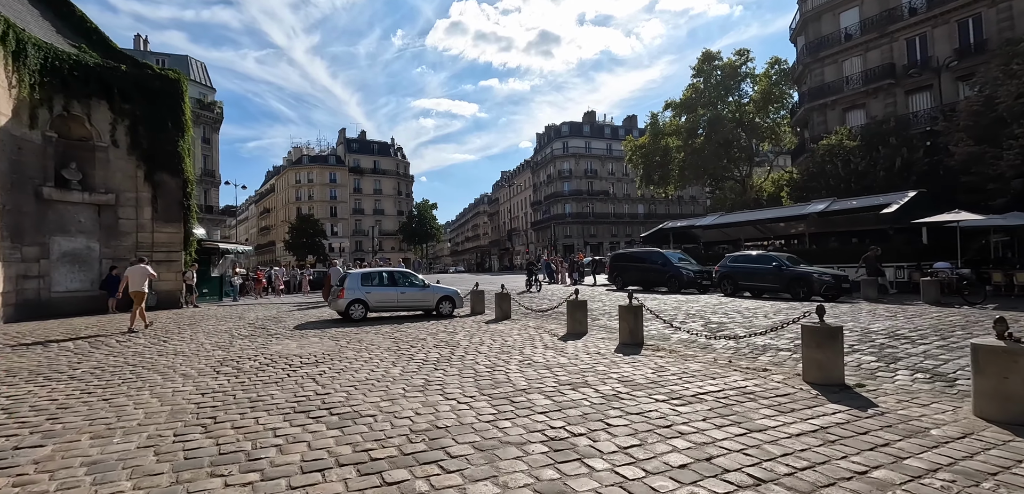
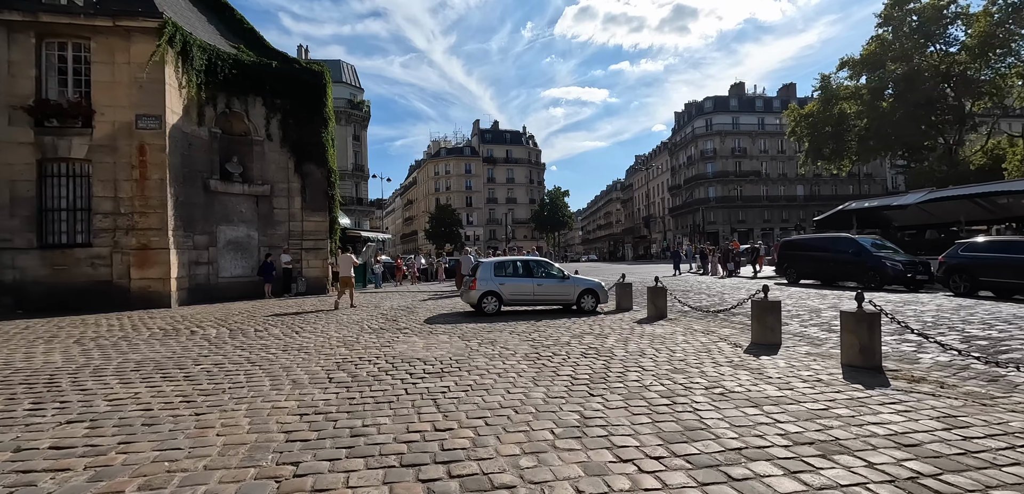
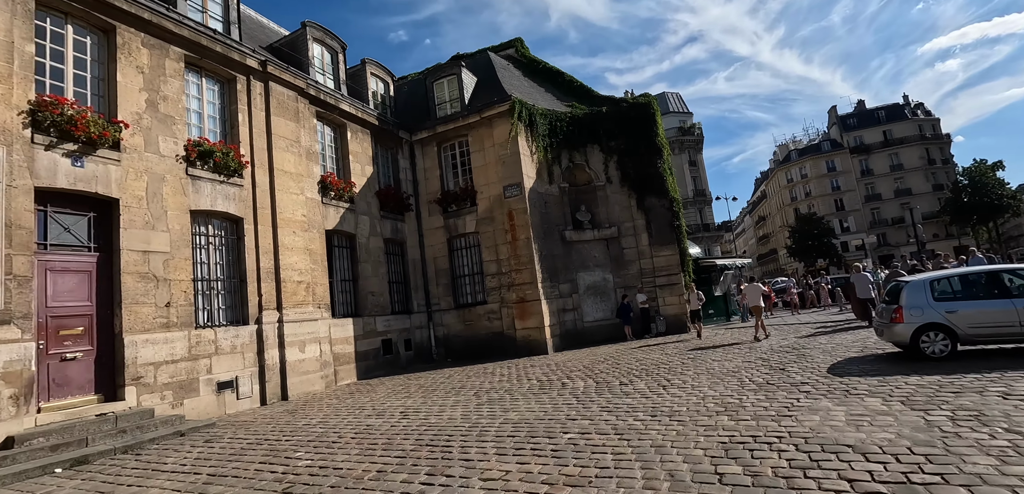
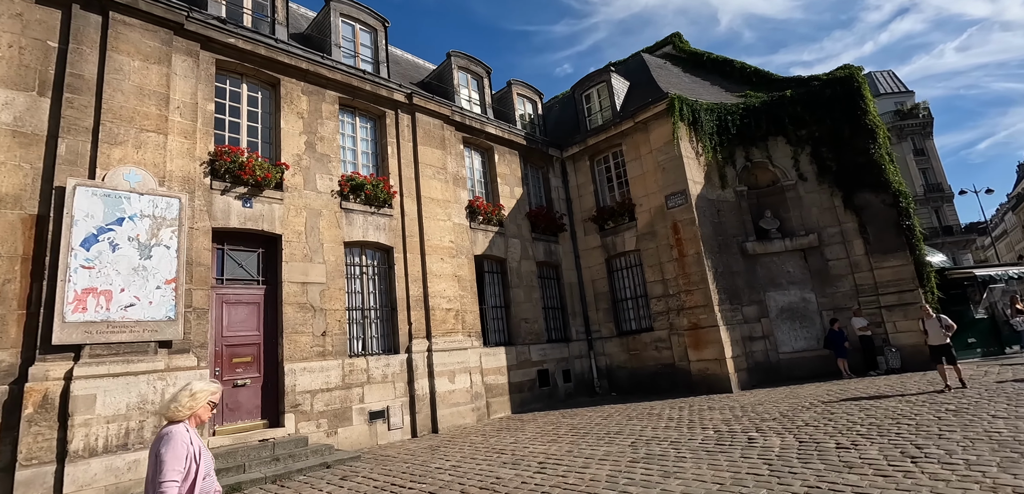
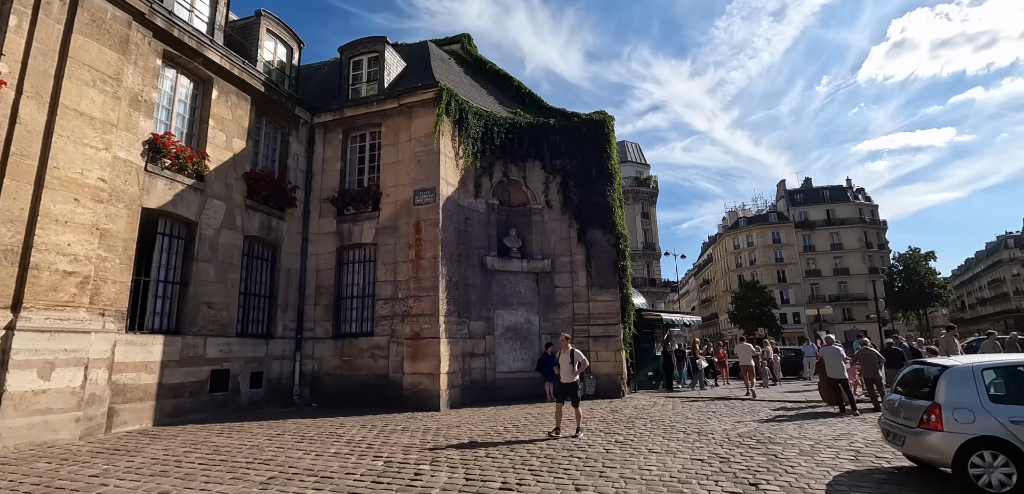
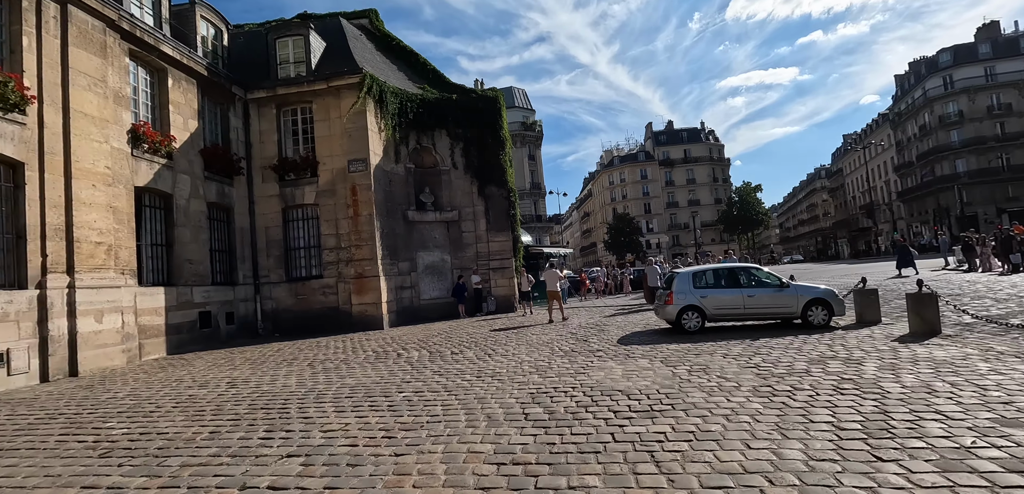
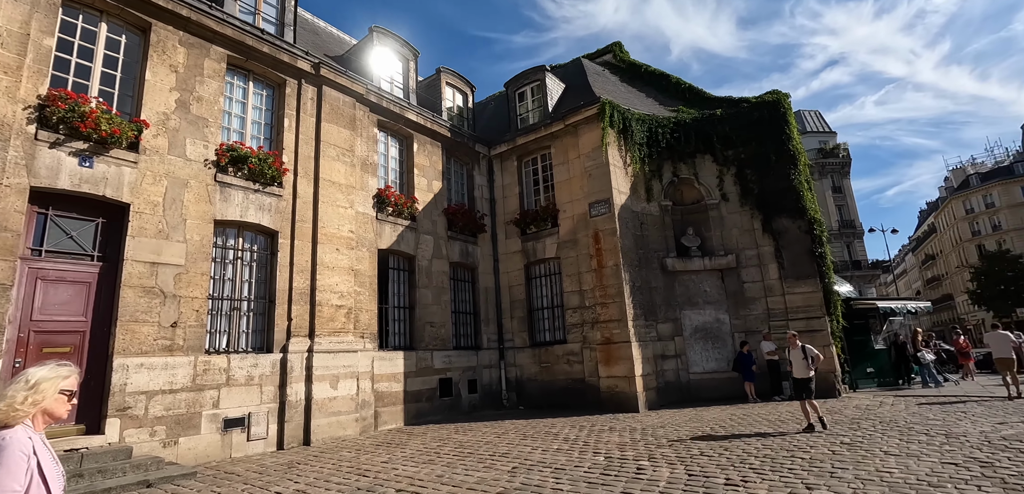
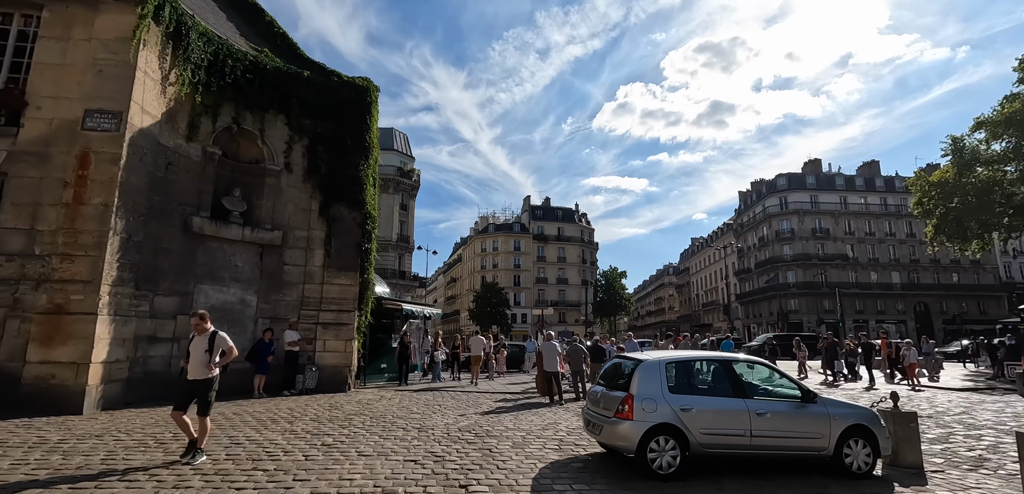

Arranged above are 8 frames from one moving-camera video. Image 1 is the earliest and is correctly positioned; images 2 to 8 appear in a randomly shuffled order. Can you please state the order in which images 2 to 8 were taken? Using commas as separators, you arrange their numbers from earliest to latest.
2, 6, 3, 4, 7, 5, 8
